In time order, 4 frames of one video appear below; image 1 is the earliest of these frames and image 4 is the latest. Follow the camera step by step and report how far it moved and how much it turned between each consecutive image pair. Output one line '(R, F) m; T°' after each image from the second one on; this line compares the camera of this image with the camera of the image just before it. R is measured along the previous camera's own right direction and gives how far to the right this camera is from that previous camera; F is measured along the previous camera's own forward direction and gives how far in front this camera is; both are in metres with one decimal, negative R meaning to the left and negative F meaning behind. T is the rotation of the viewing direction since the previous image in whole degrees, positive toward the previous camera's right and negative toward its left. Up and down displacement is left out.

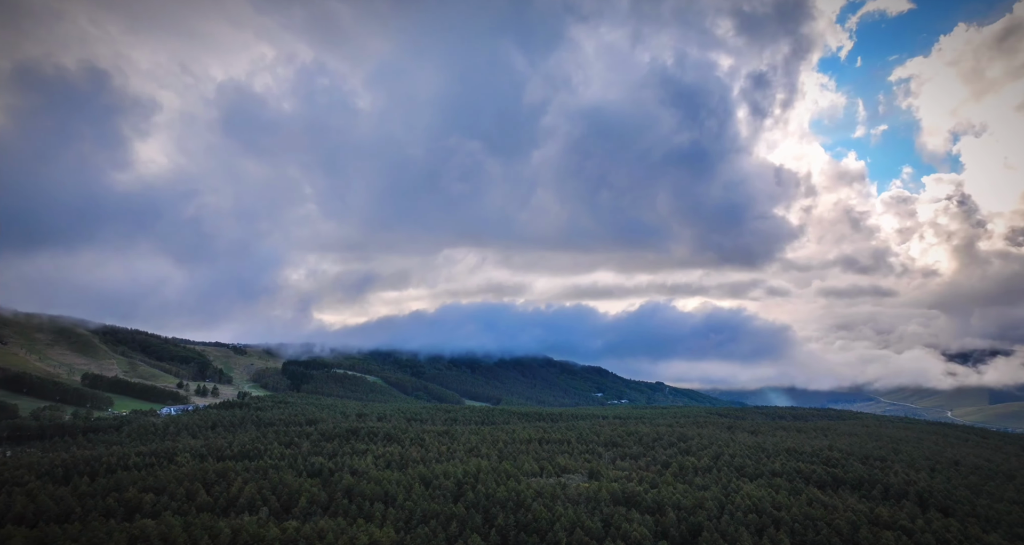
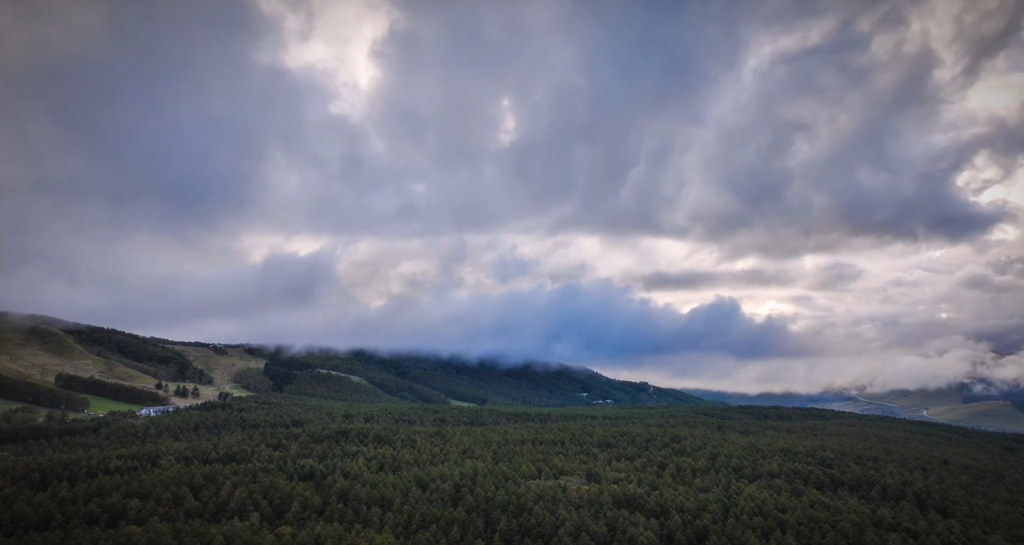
(-5.4, +2.5) m; +2°
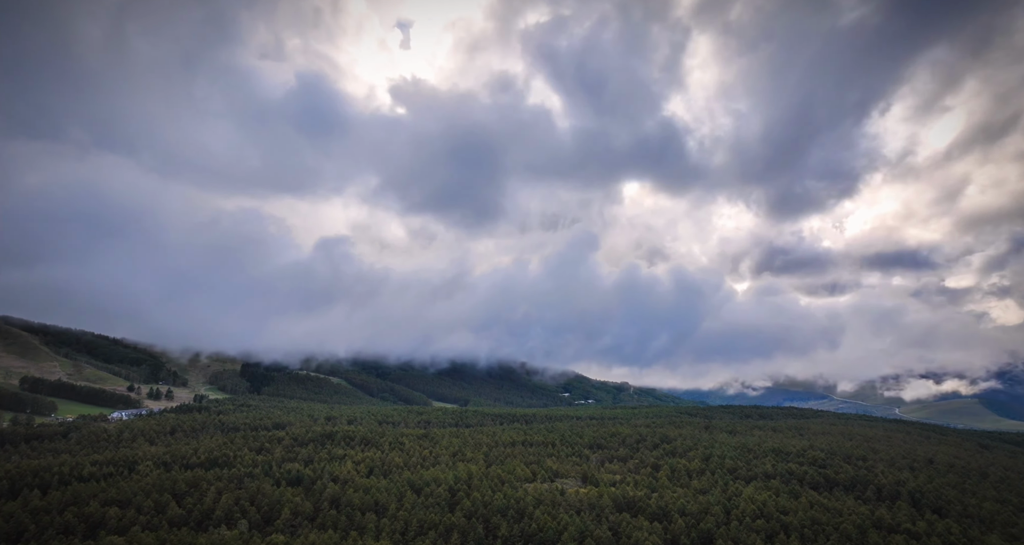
(-6.0, +2.9) m; +2°
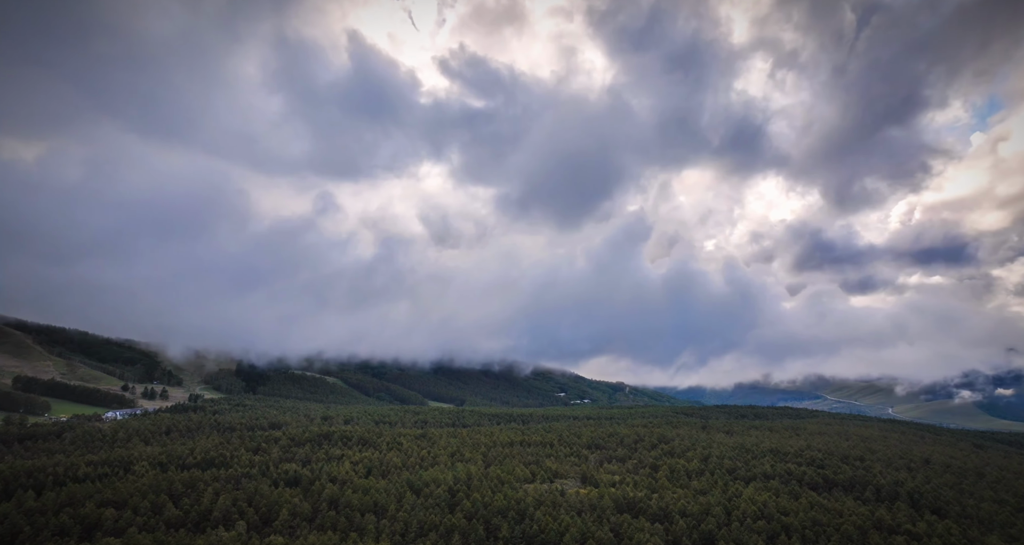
(-1.6, +0.5) m; +1°
